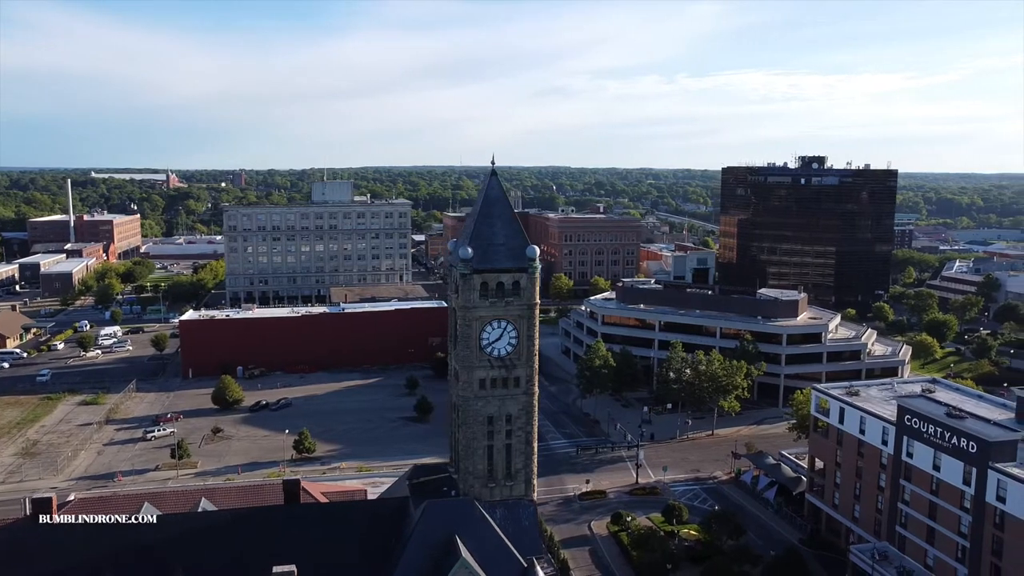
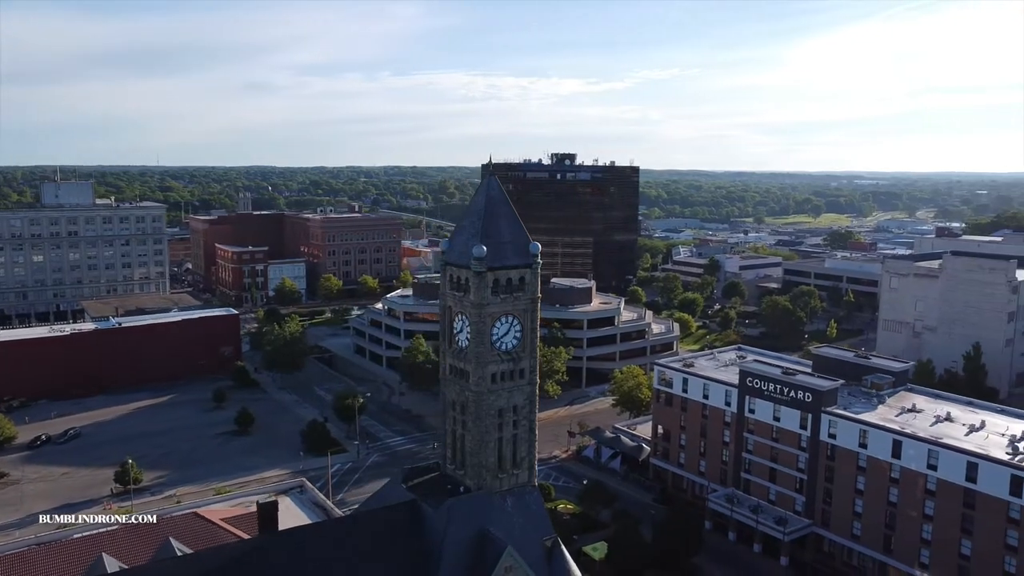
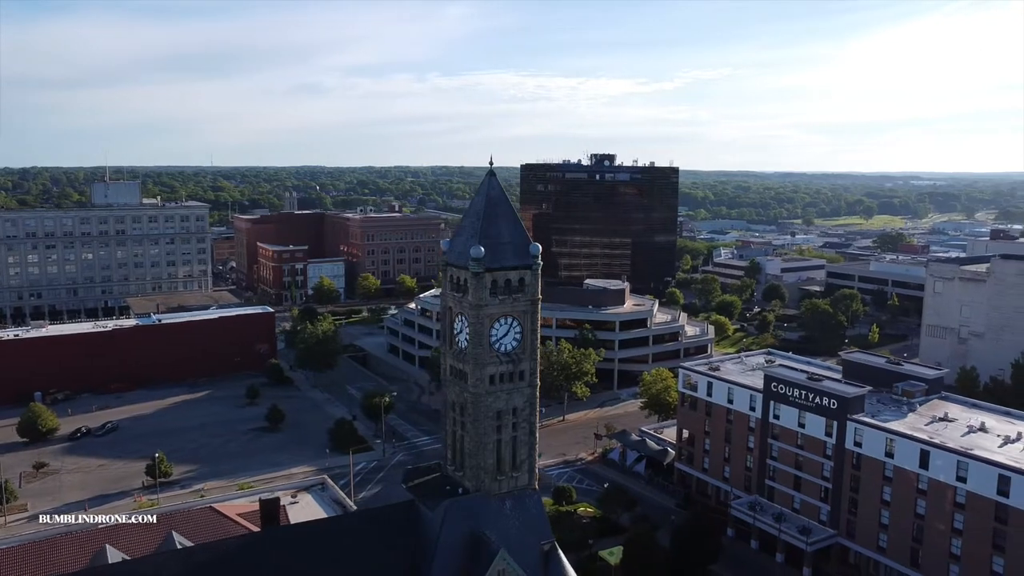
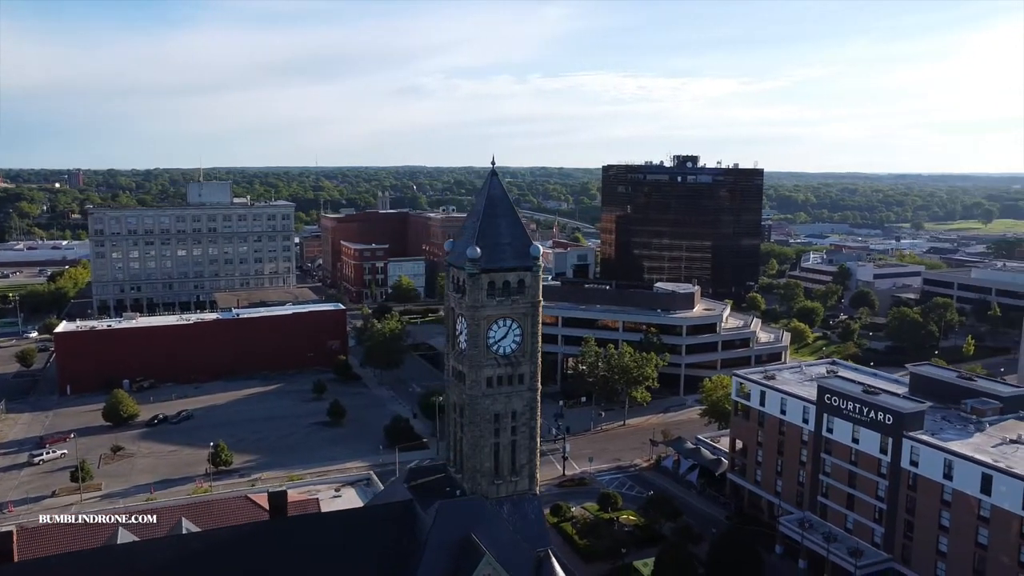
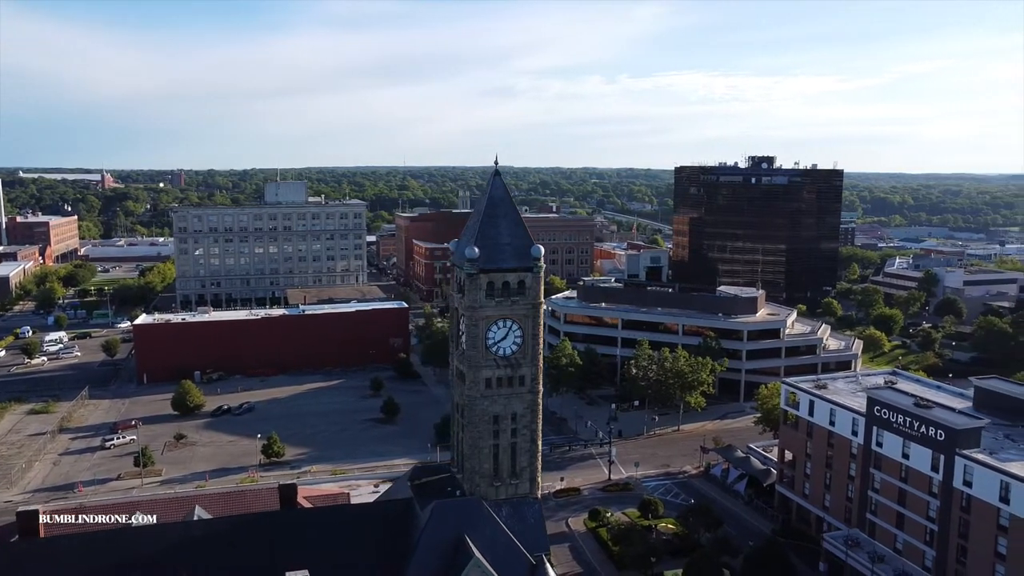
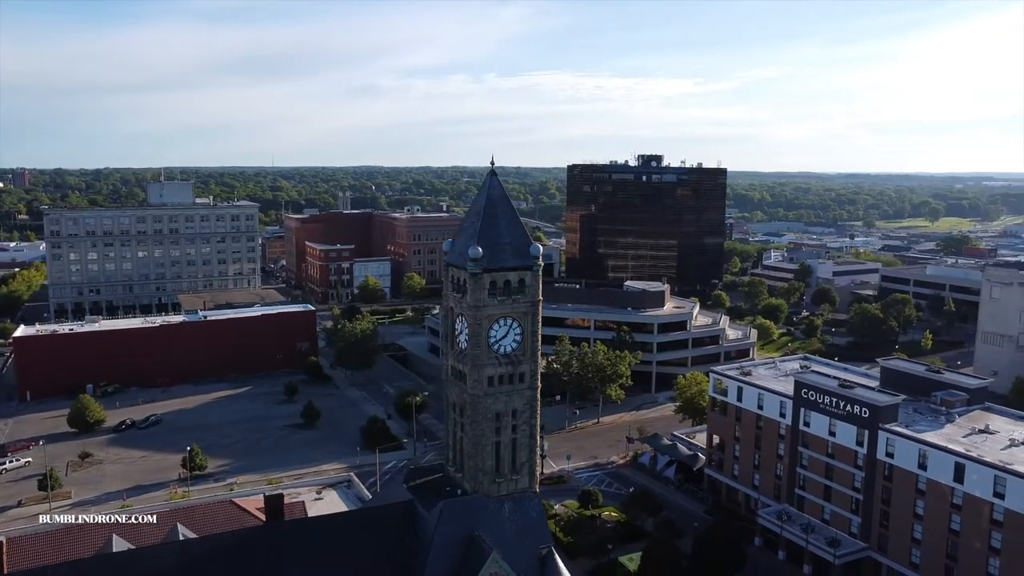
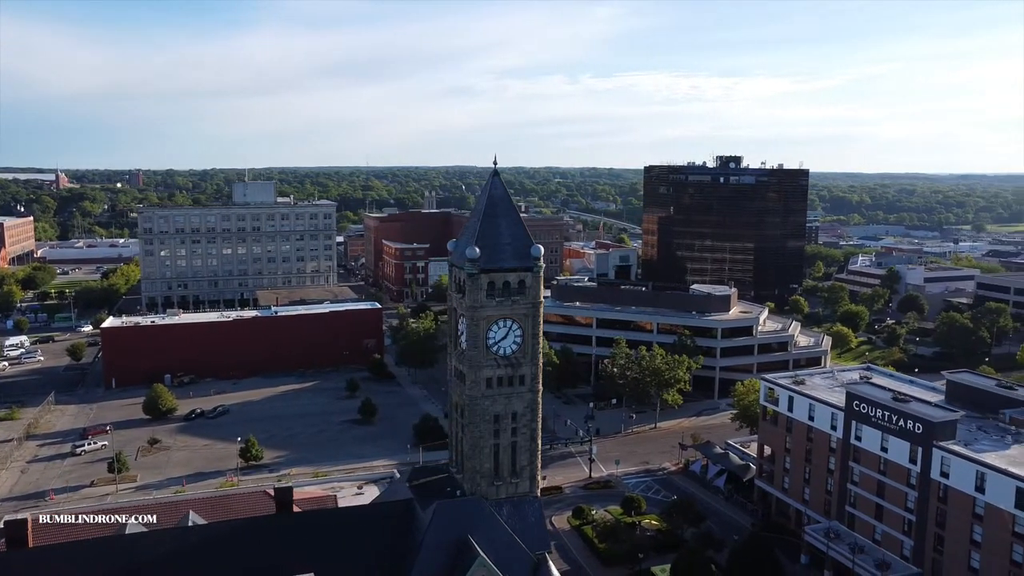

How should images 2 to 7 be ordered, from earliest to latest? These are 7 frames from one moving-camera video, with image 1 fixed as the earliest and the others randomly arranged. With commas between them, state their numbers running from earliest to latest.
5, 7, 4, 6, 3, 2
